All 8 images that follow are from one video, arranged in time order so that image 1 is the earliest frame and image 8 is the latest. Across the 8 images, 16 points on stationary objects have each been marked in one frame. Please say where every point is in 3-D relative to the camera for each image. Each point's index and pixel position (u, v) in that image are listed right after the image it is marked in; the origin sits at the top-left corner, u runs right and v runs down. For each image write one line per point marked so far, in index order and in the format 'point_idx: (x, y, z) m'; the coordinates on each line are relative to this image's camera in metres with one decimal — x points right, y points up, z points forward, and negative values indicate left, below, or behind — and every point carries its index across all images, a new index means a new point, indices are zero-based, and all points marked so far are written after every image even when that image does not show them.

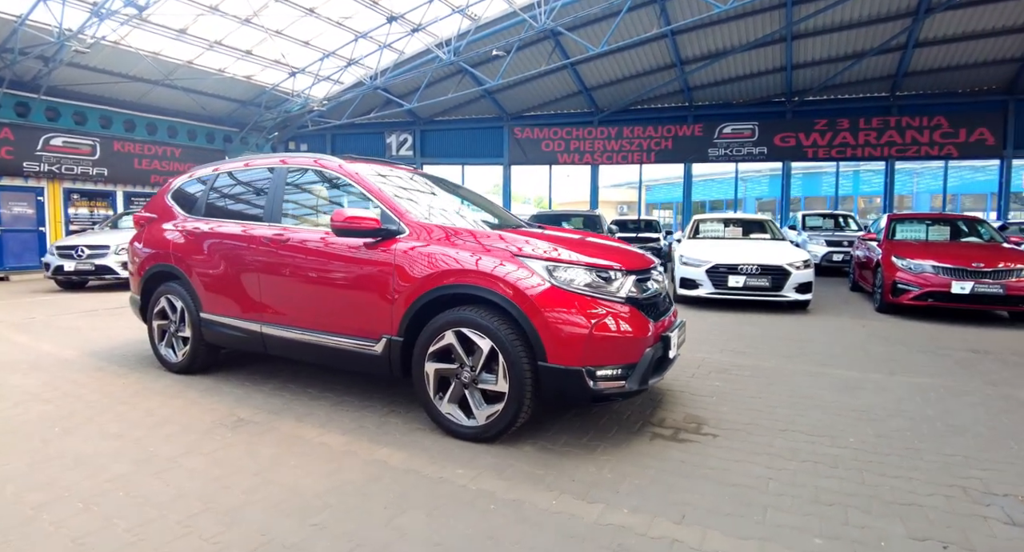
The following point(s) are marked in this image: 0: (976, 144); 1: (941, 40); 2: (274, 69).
0: (+14.2, +4.0, +15.9) m
1: (+11.5, +6.3, +14.0) m
2: (-6.8, +5.9, +15.0) m
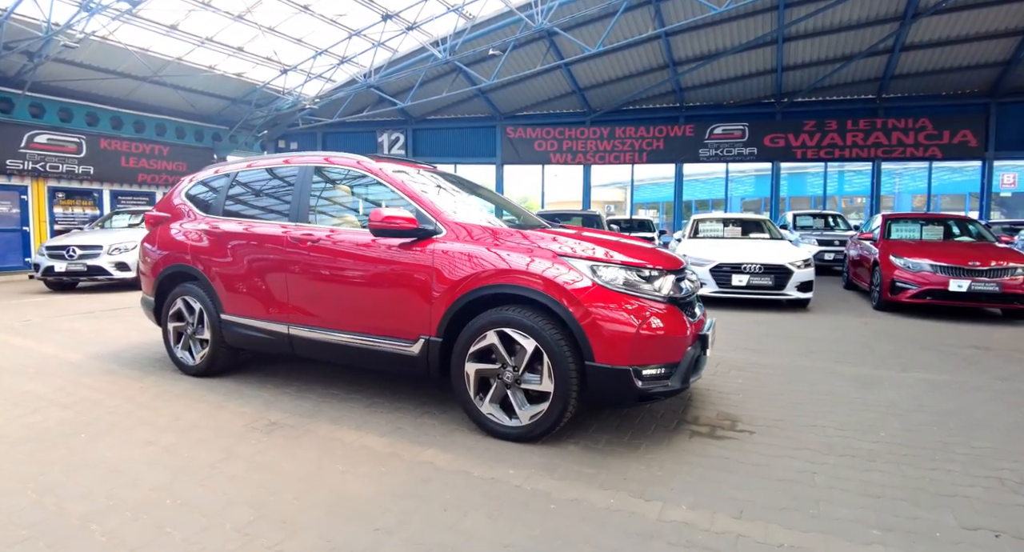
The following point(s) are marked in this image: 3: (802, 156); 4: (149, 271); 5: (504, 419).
0: (+14.0, +4.0, +16.3) m
1: (+11.4, +6.4, +14.3) m
2: (-6.9, +5.9, +14.8) m
3: (+9.6, +4.0, +17.5) m
4: (-3.3, +0.1, +4.7) m
5: (0.0, -0.9, +3.2) m
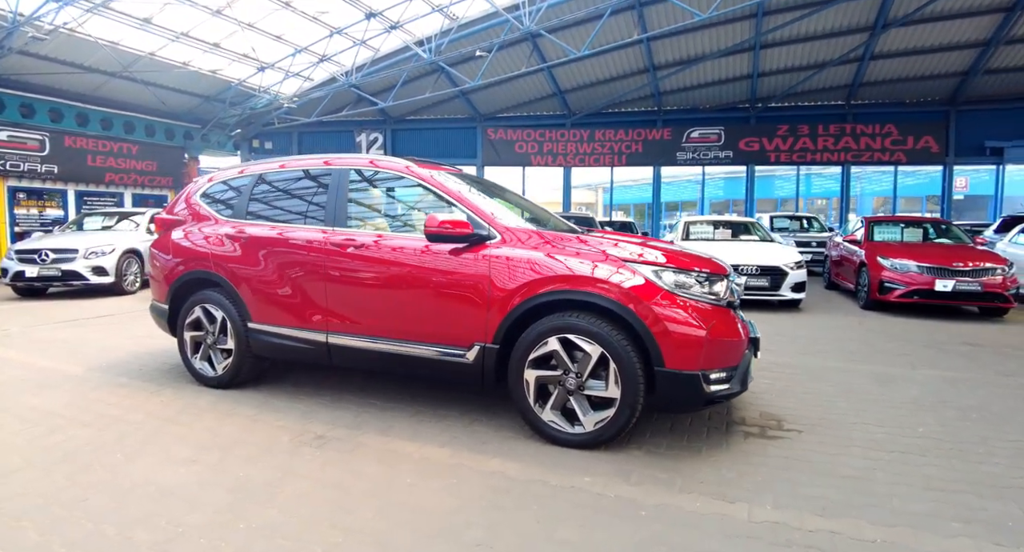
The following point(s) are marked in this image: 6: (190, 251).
0: (+13.4, +4.1, +17.2) m
1: (+11.0, +6.4, +15.0) m
2: (-7.3, +5.8, +14.3) m
3: (+9.0, +4.0, +18.1) m
4: (-3.0, 0.0, +4.5) m
5: (+0.3, -0.9, +3.2) m
6: (-2.7, +0.2, +4.3) m
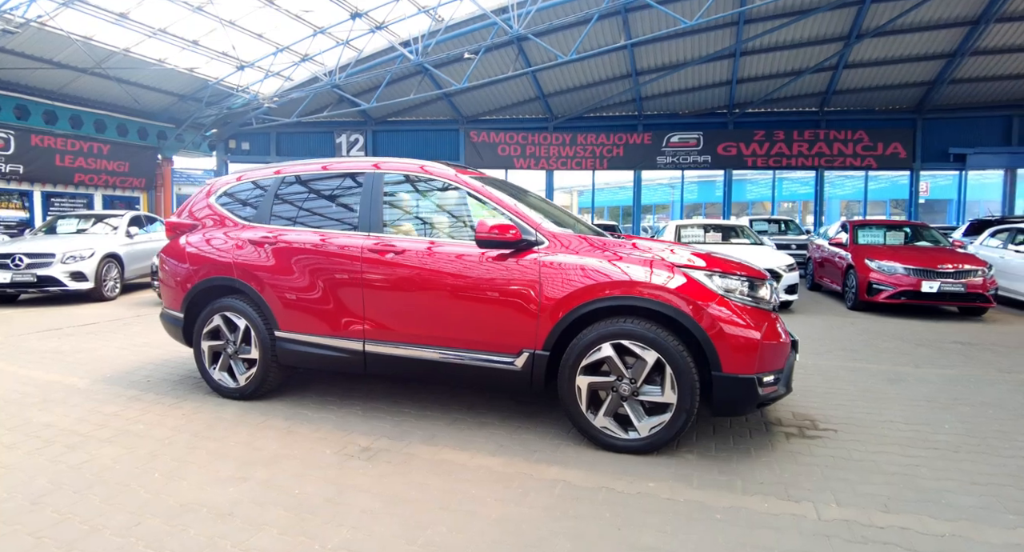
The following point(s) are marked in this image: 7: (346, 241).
0: (+12.9, +4.1, +18.0) m
1: (+10.5, +6.4, +15.7) m
2: (-7.7, +5.7, +13.9) m
3: (+8.4, +3.9, +18.6) m
4: (-2.8, -0.1, +4.3) m
5: (+0.7, -0.9, +3.2) m
6: (-2.4, +0.2, +4.1) m
7: (-1.2, +0.3, +3.7) m
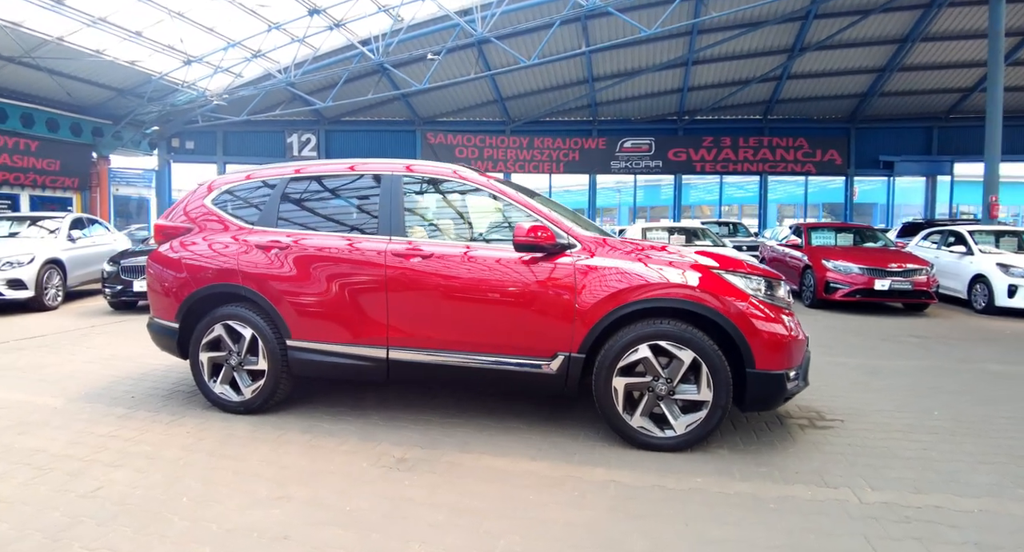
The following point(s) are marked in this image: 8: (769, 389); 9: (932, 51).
0: (+11.5, +4.1, +19.2) m
1: (+9.3, +6.4, +16.7) m
2: (-8.6, +5.5, +13.1) m
3: (+7.0, +3.9, +19.4) m
4: (-2.6, -0.1, +4.0) m
5: (+0.9, -1.0, +3.2) m
6: (-2.3, +0.1, +3.9) m
7: (-1.0, +0.2, +3.6) m
8: (+1.5, -0.7, +3.2) m
9: (+12.3, +6.6, +15.5) m
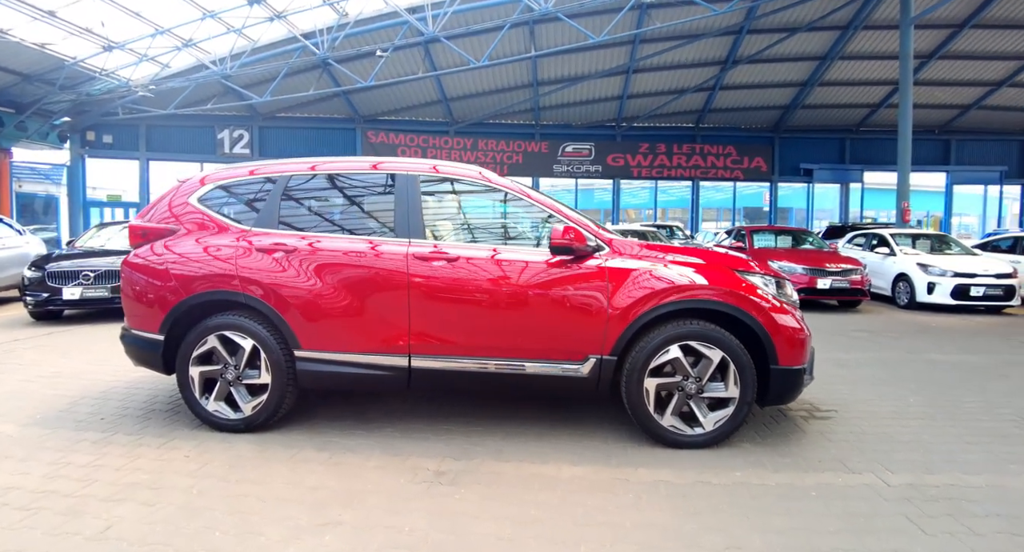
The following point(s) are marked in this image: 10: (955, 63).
0: (+9.4, +4.1, +20.6) m
1: (+7.6, +6.4, +17.8) m
2: (-9.7, +5.3, +11.9) m
3: (+4.9, +3.9, +20.1) m
4: (-2.5, -0.2, +3.6) m
5: (+1.1, -1.0, +3.3) m
6: (-2.2, +0.1, +3.5) m
7: (-0.9, +0.2, +3.4) m
8: (+1.7, -0.7, +3.3) m
9: (+10.7, +6.7, +16.9) m
10: (+13.2, +6.4, +15.8) m
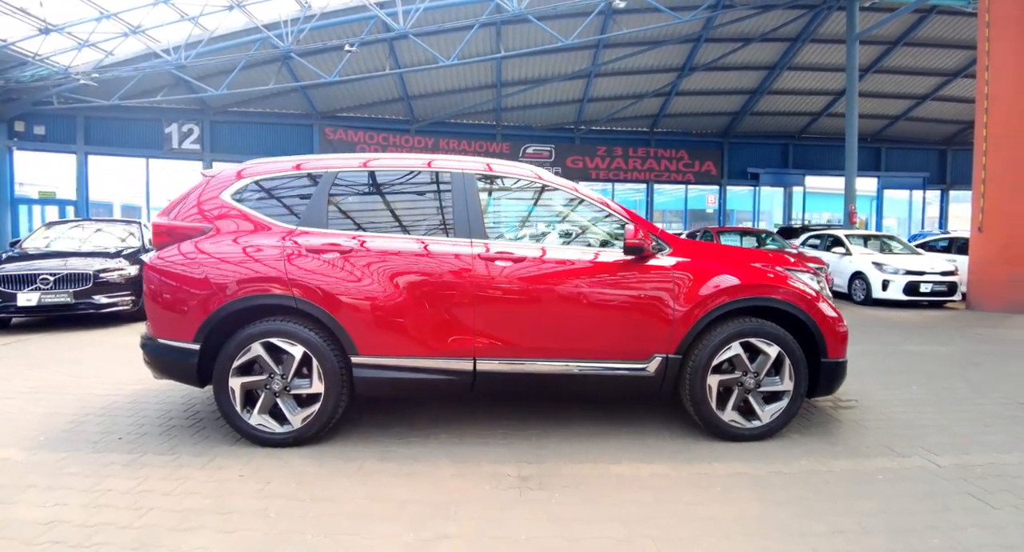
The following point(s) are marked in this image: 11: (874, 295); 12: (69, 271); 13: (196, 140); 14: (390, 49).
0: (+7.9, +4.1, +21.5) m
1: (+6.4, +6.4, +18.5) m
2: (-10.2, +5.2, +10.8) m
3: (+3.5, +3.9, +20.6) m
4: (-2.1, -0.2, +3.3) m
5: (+1.5, -1.0, +3.4) m
6: (-1.8, 0.0, +3.3) m
7: (-0.4, +0.2, +3.3) m
8: (+2.1, -0.7, +3.5) m
9: (+9.6, +6.7, +18.0) m
10: (+12.2, +6.4, +17.1) m
11: (+7.2, -0.4, +10.5) m
12: (-5.9, +0.1, +7.0) m
13: (-10.4, +4.4, +17.3) m
14: (-3.3, +6.4, +14.9) m
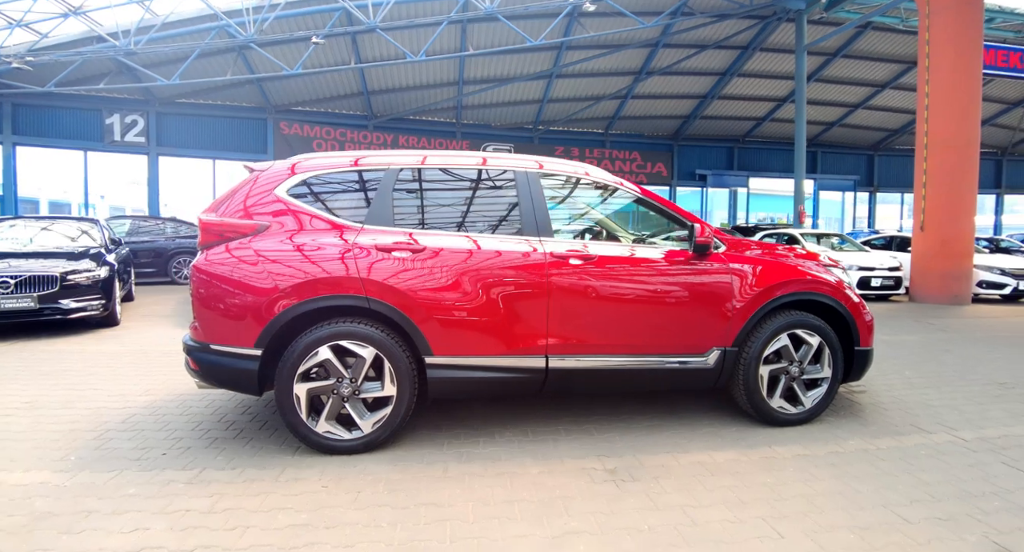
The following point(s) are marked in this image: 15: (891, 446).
0: (+6.3, +4.3, +22.3) m
1: (+5.1, +6.5, +19.2) m
2: (-10.5, +5.2, +9.6) m
3: (+2.0, +4.0, +20.9) m
4: (-1.7, -0.2, +3.2) m
5: (+1.9, -0.9, +3.6) m
6: (-1.3, 0.0, +3.1) m
7: (0.0, +0.2, +3.3) m
8: (+2.6, -0.6, +3.8) m
9: (+8.3, +6.9, +19.0) m
10: (+11.0, +6.6, +18.4) m
11: (+6.8, -0.3, +11.3) m
12: (-5.8, 0.0, +6.4) m
13: (-11.5, +4.4, +16.1) m
14: (-4.2, +6.4, +14.5) m
15: (+2.4, -1.1, +3.4) m
